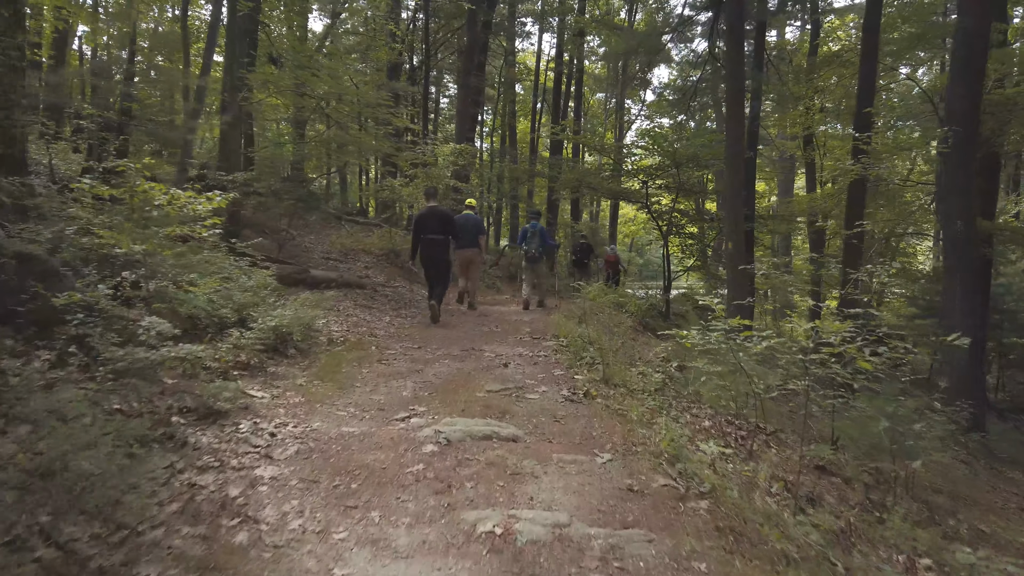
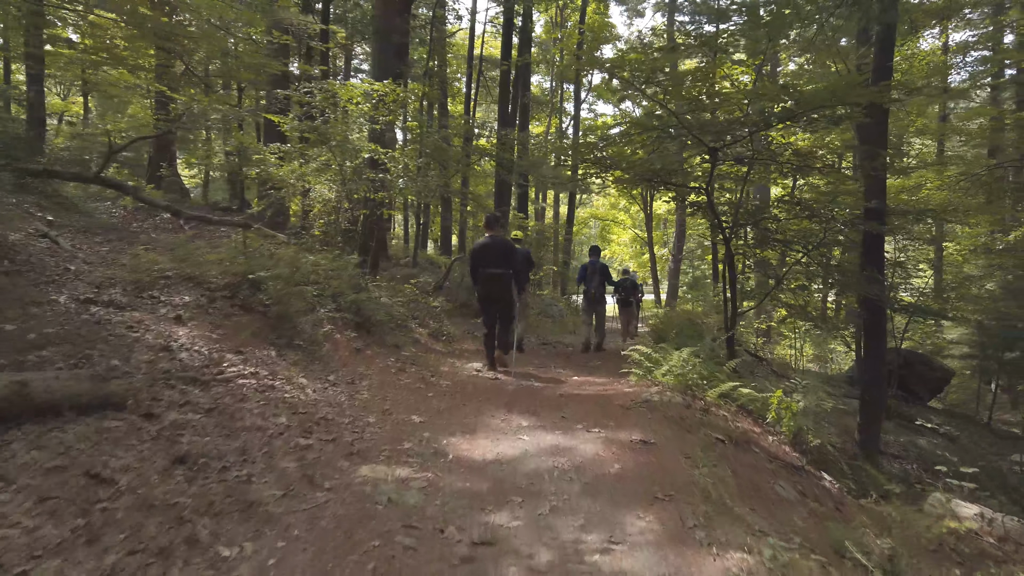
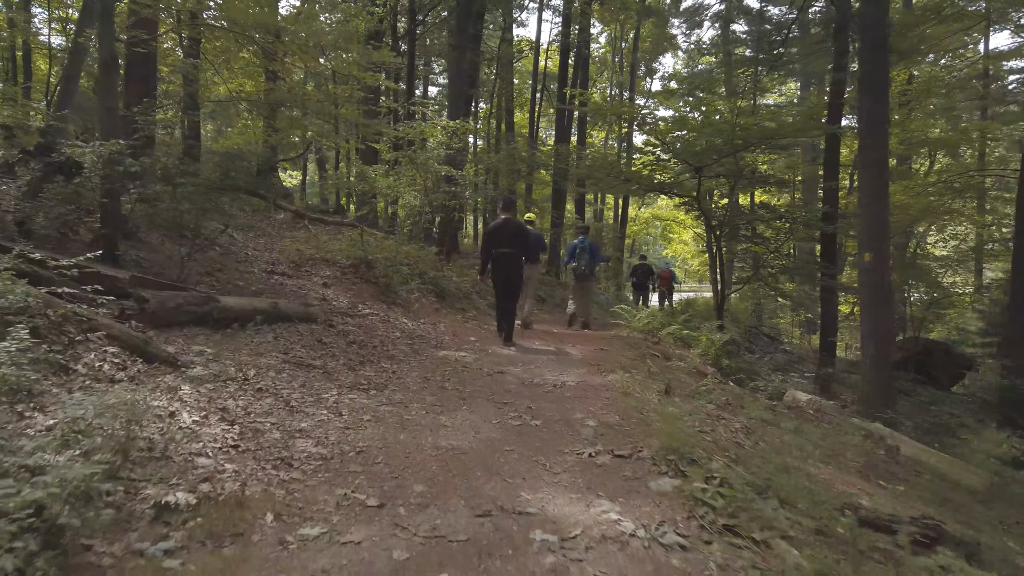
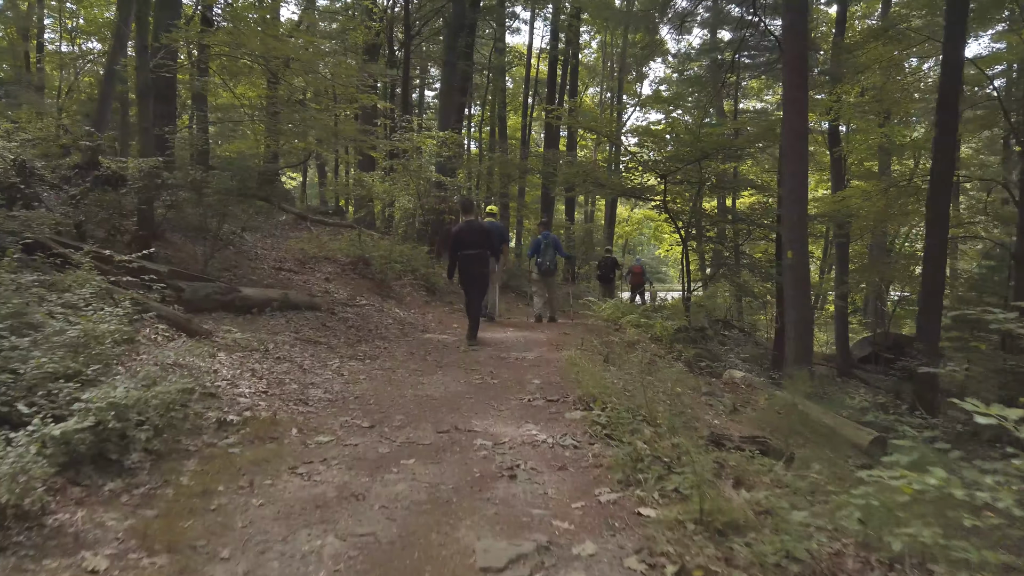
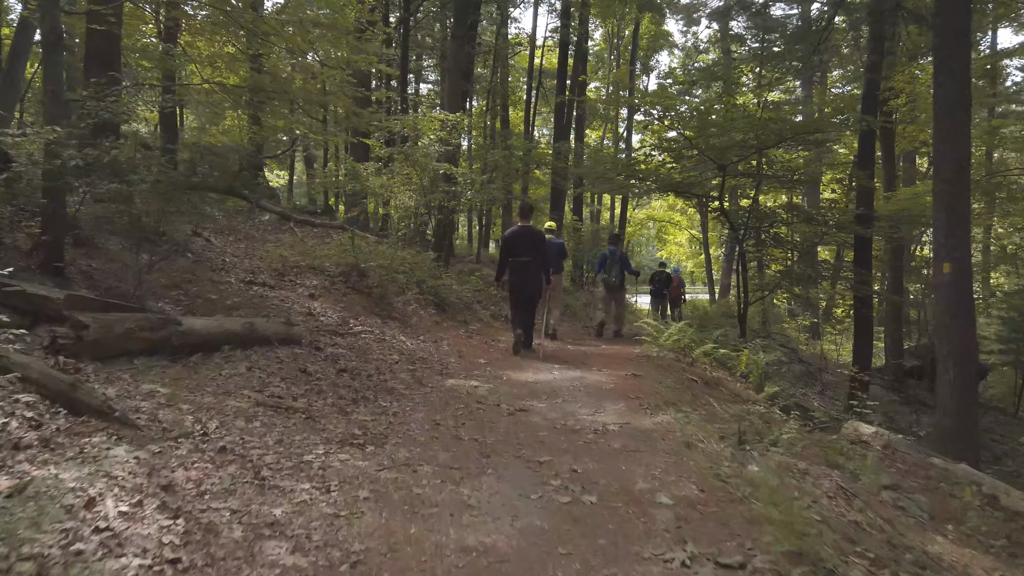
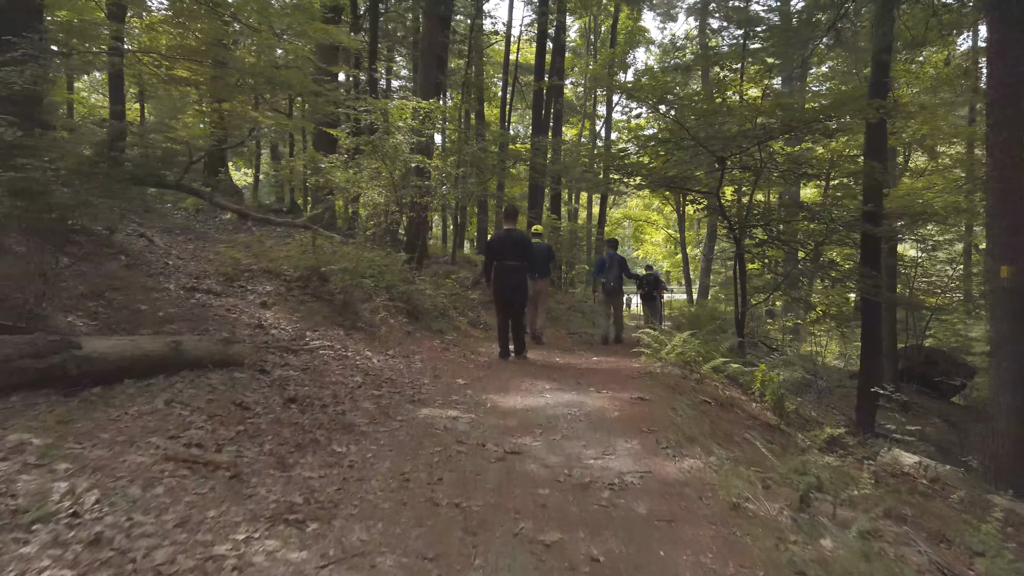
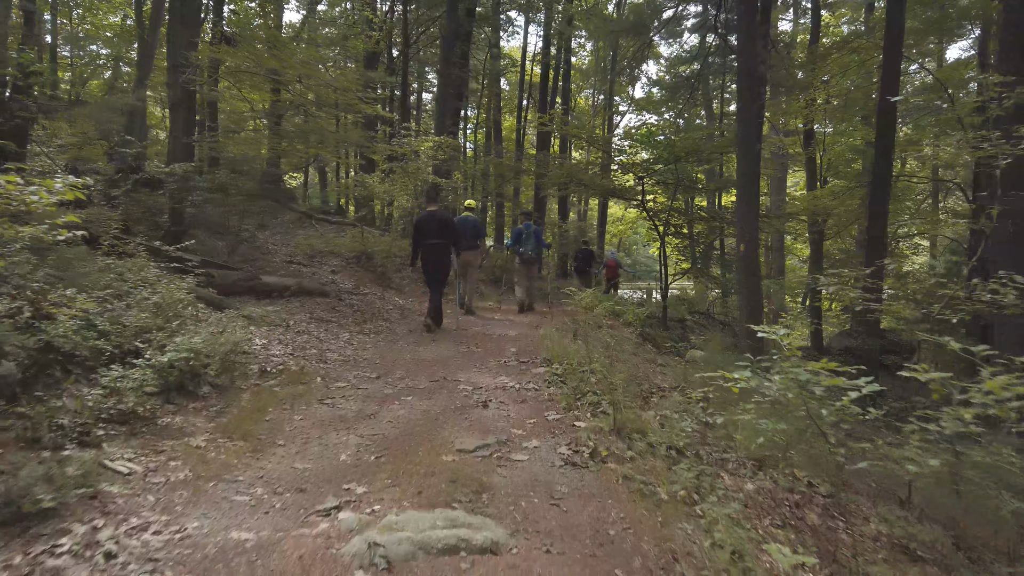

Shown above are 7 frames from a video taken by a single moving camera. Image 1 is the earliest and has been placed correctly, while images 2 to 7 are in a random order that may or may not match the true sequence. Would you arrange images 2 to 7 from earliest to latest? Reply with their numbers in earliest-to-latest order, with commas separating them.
7, 4, 3, 5, 6, 2
